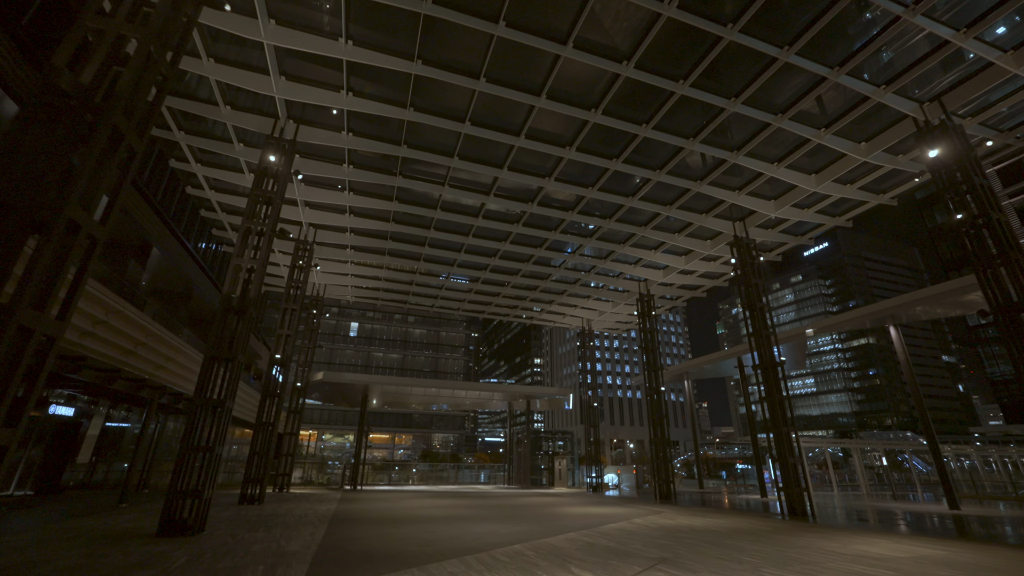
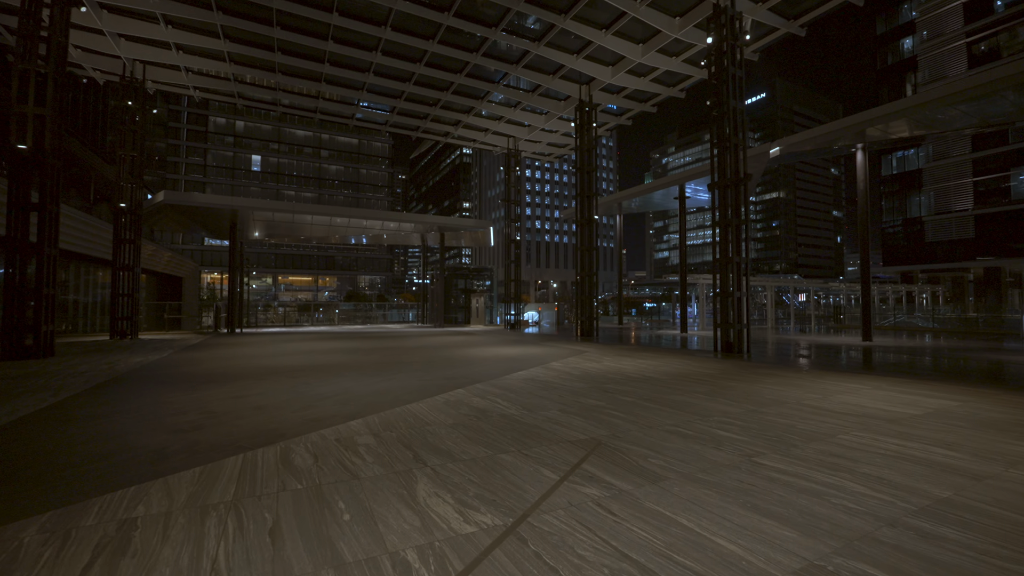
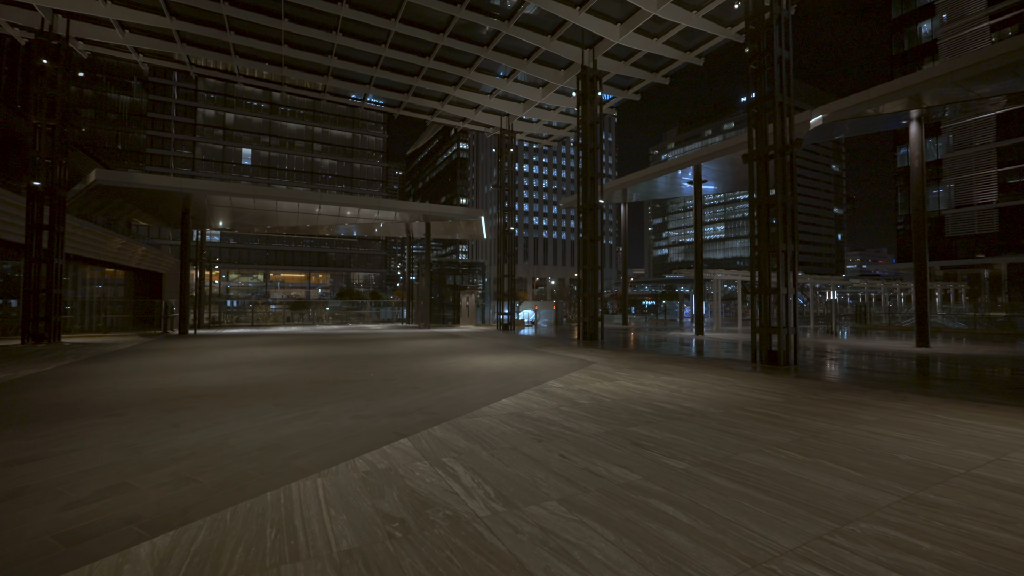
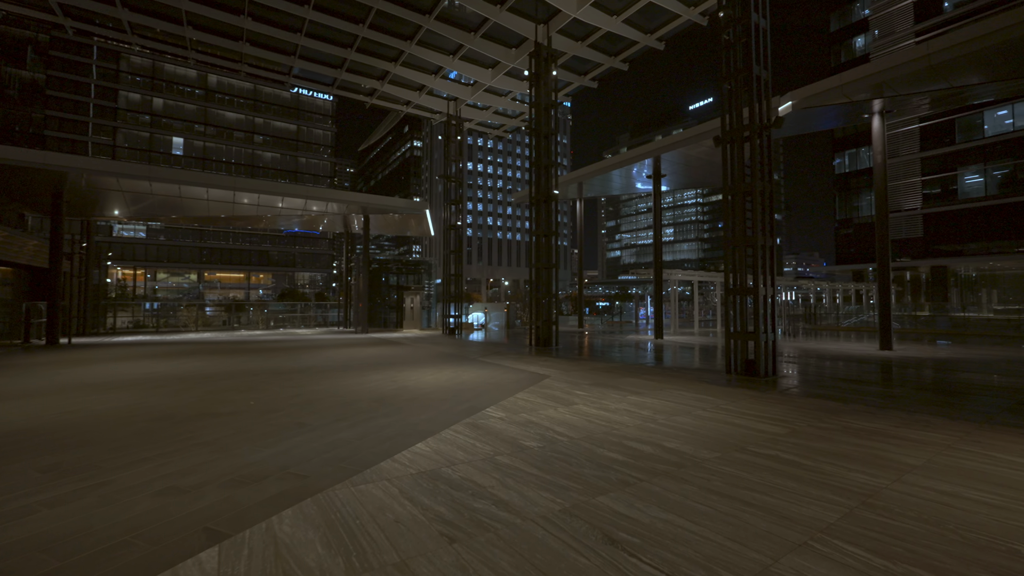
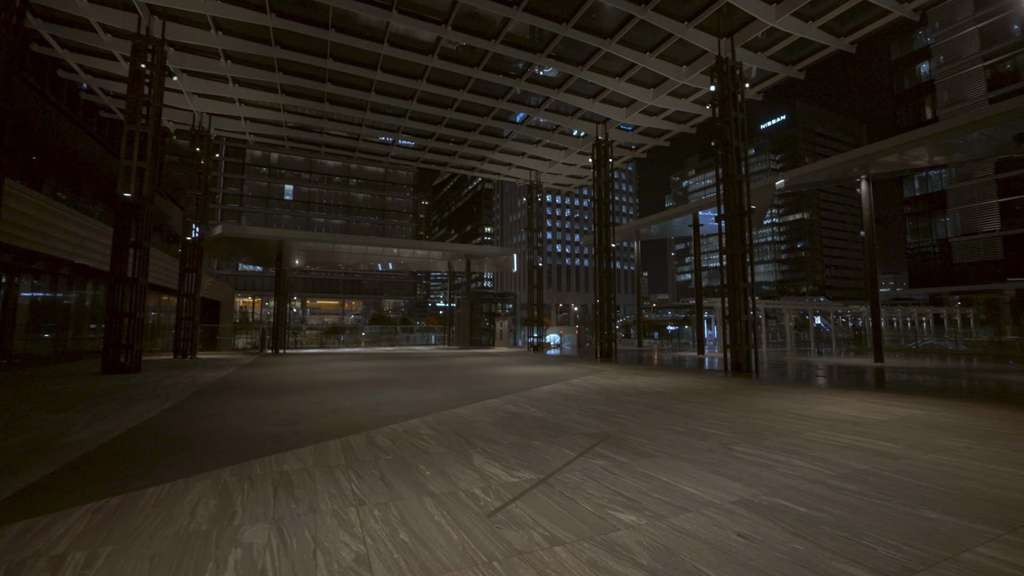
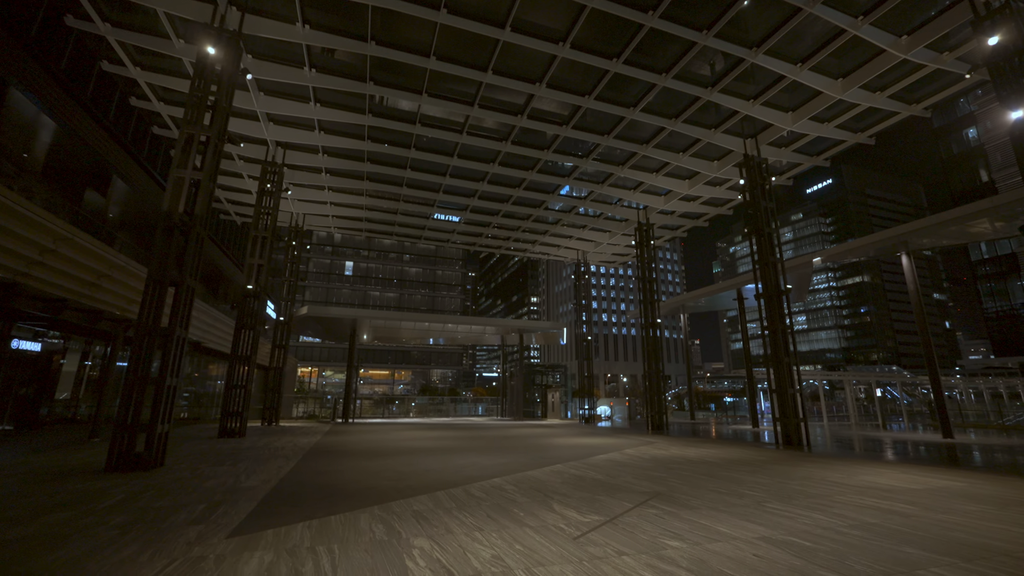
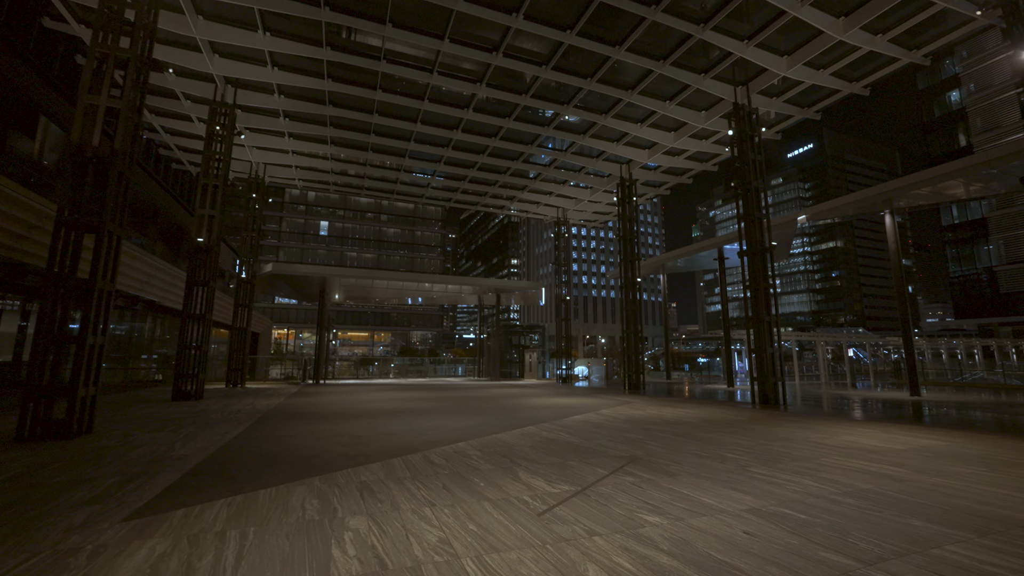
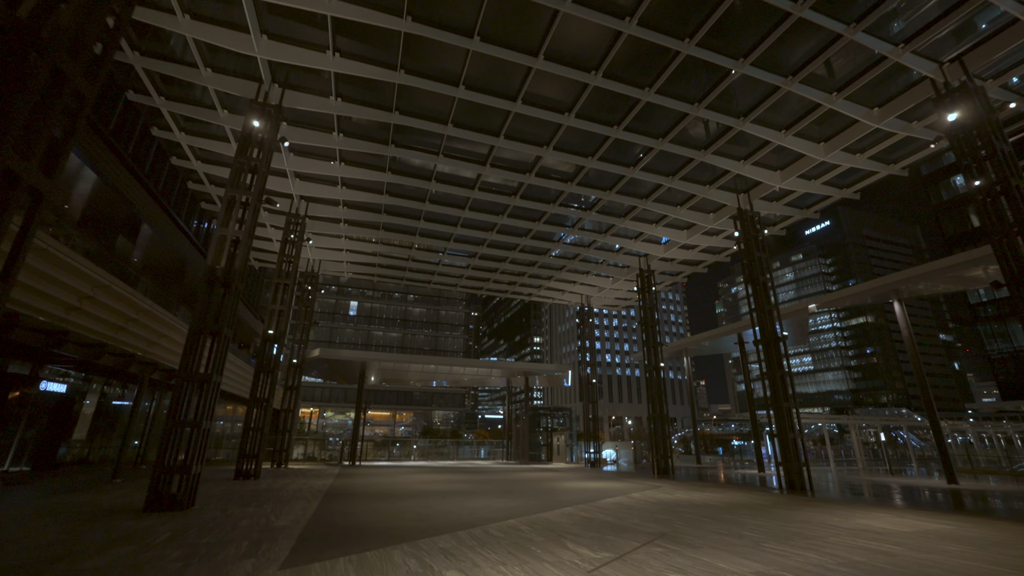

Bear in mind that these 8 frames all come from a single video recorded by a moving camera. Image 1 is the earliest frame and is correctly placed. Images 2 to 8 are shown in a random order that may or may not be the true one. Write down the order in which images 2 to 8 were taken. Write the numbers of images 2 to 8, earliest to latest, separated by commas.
8, 6, 7, 5, 2, 3, 4
